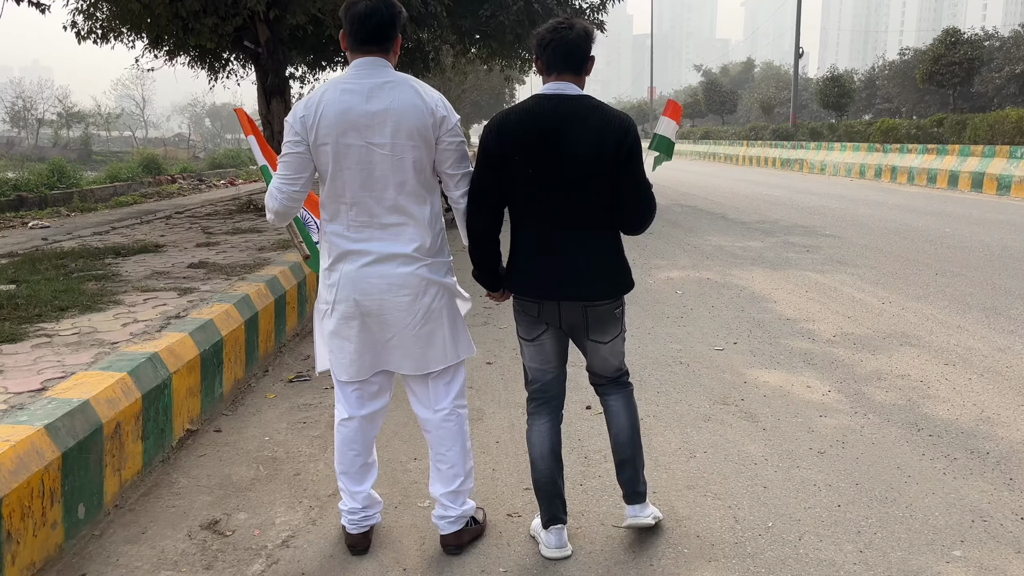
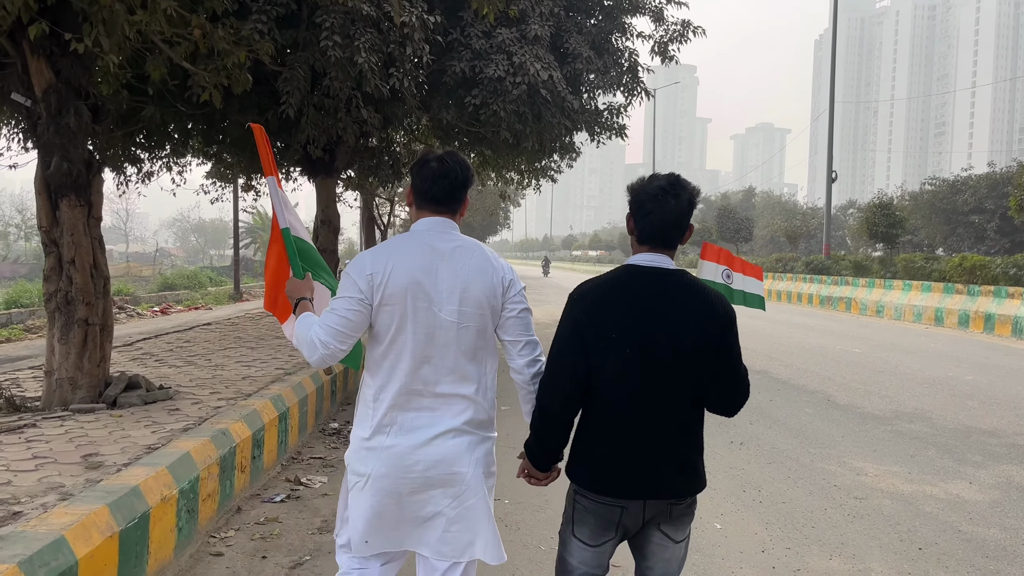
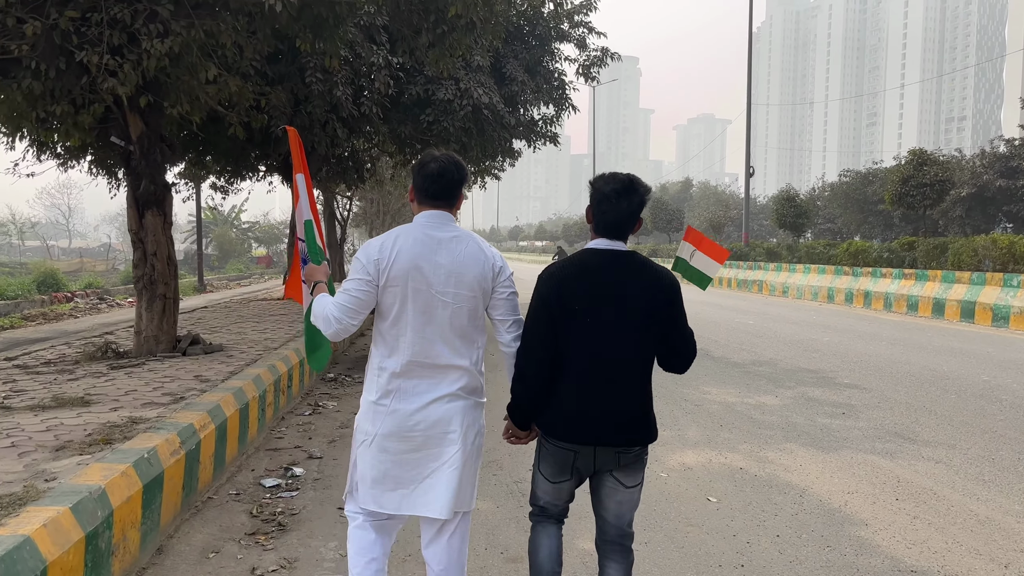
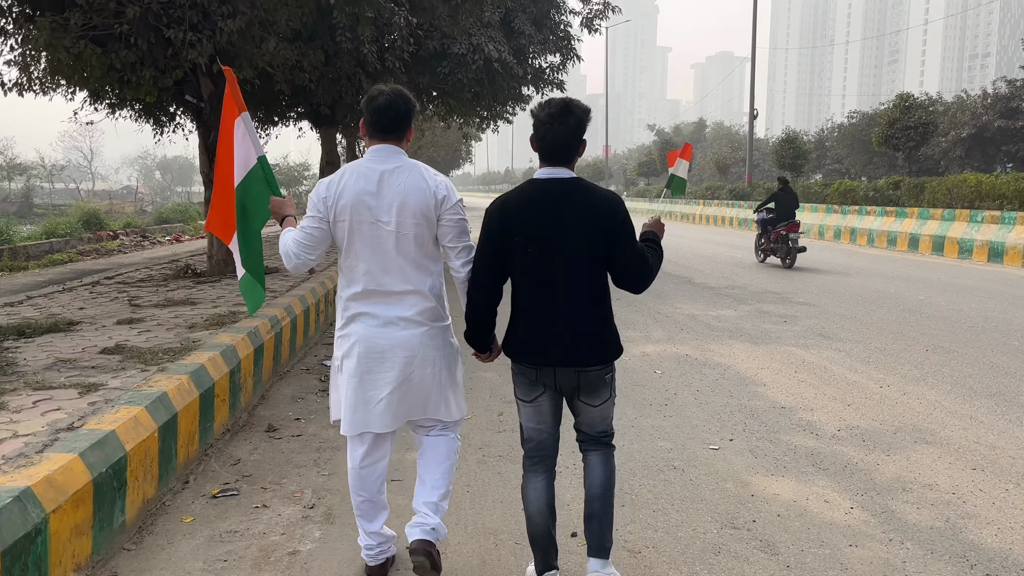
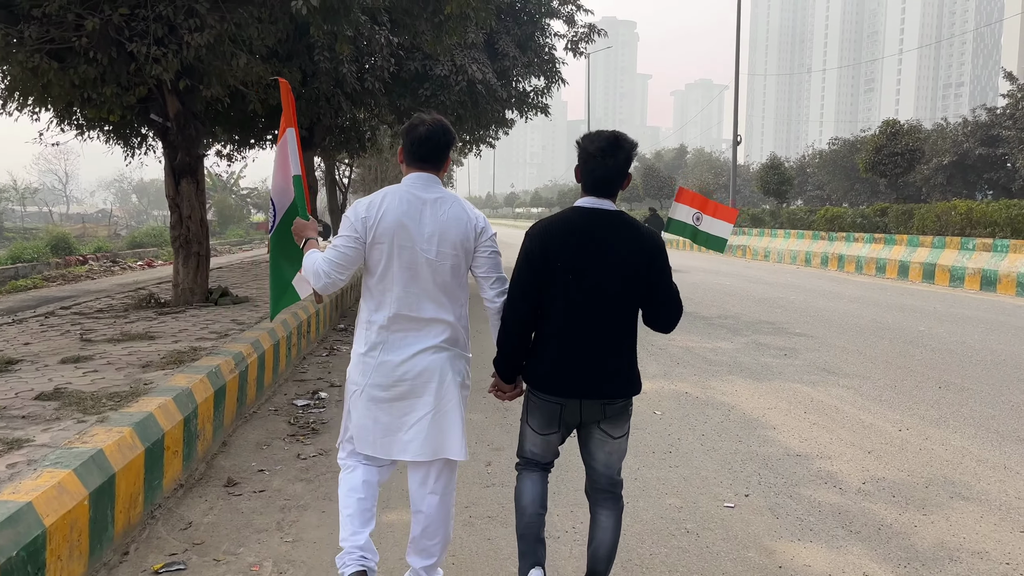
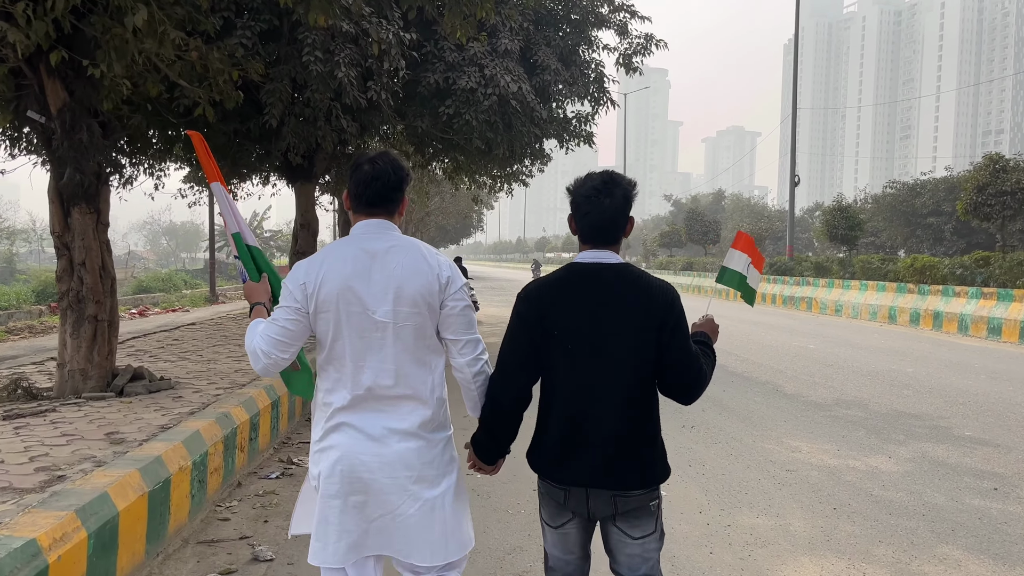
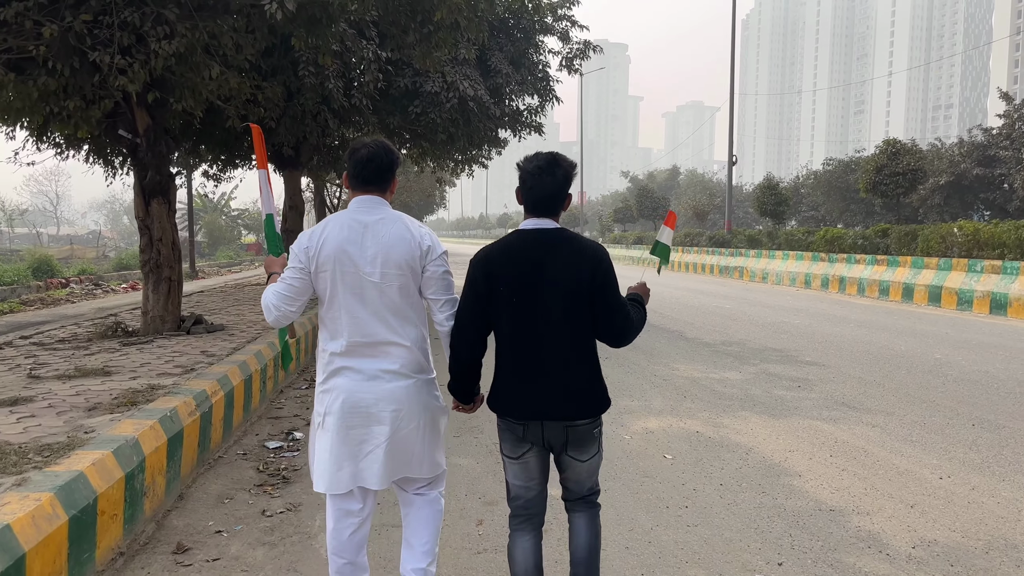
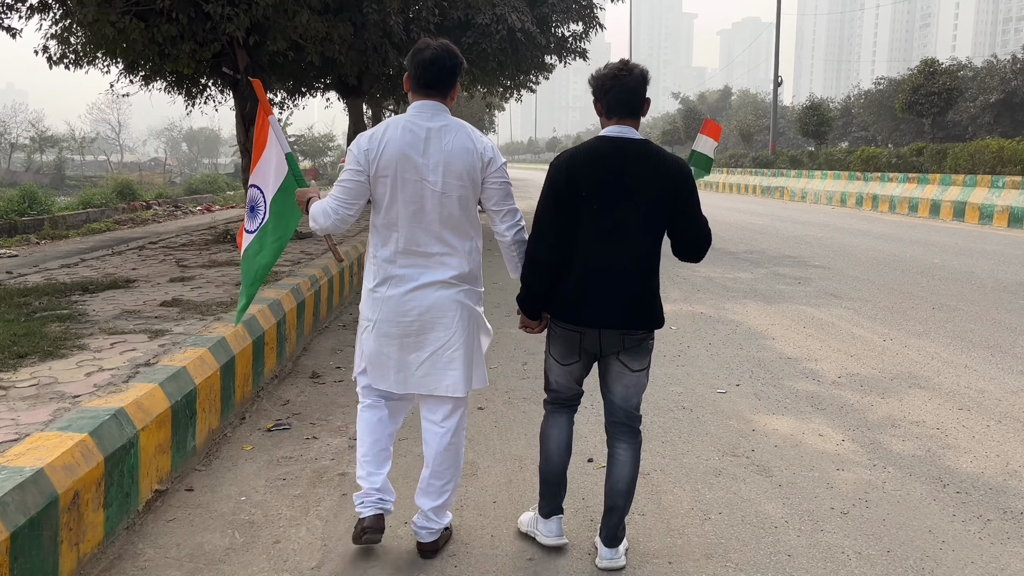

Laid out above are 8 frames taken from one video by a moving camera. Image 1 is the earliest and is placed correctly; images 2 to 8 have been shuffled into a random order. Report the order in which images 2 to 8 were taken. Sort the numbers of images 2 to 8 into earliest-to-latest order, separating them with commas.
8, 4, 5, 7, 3, 6, 2
